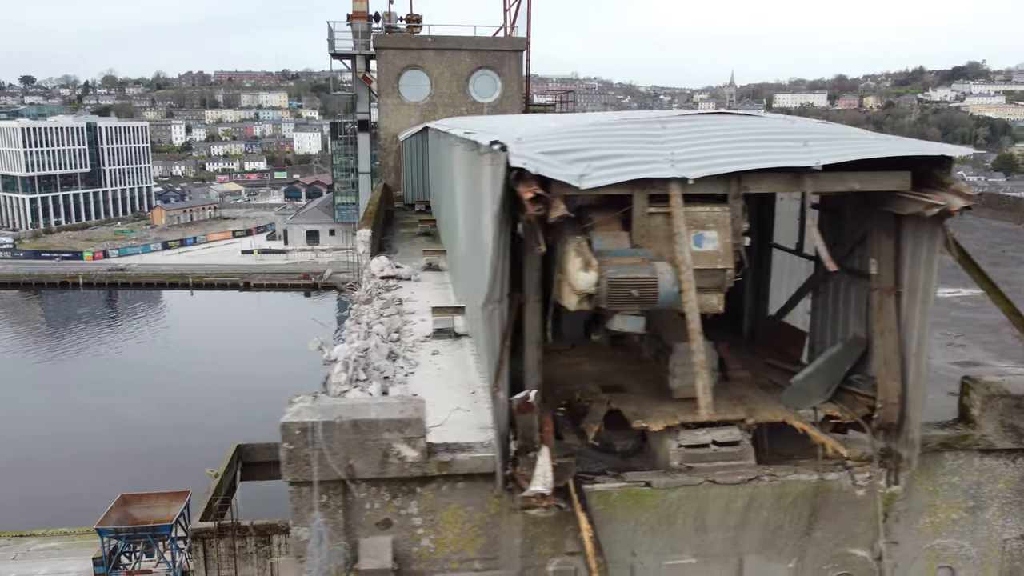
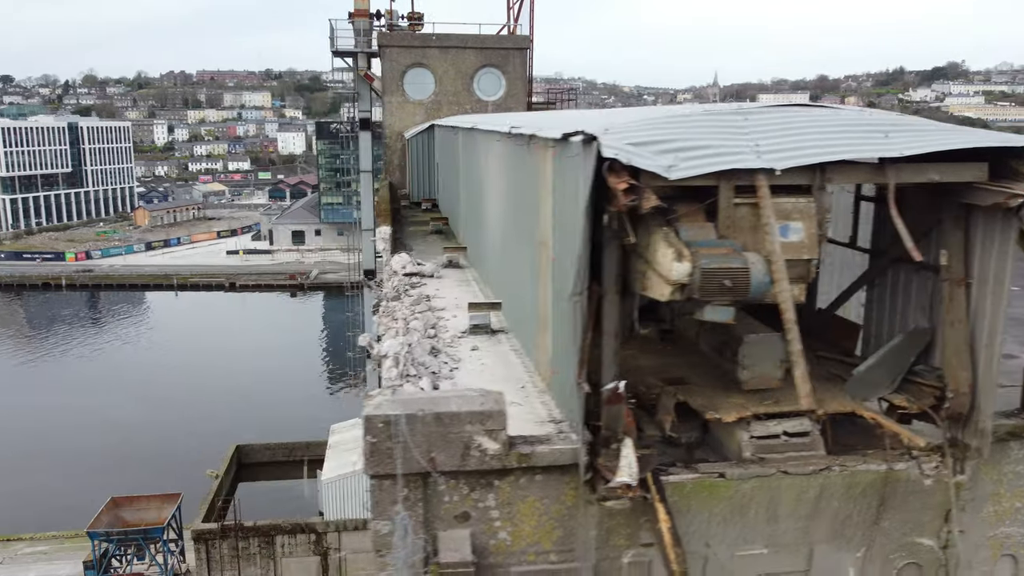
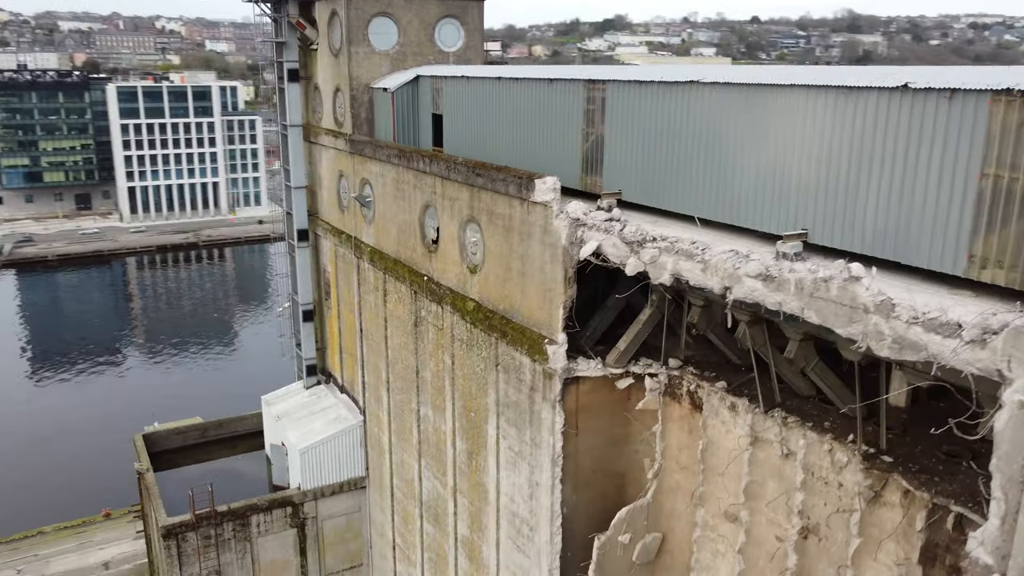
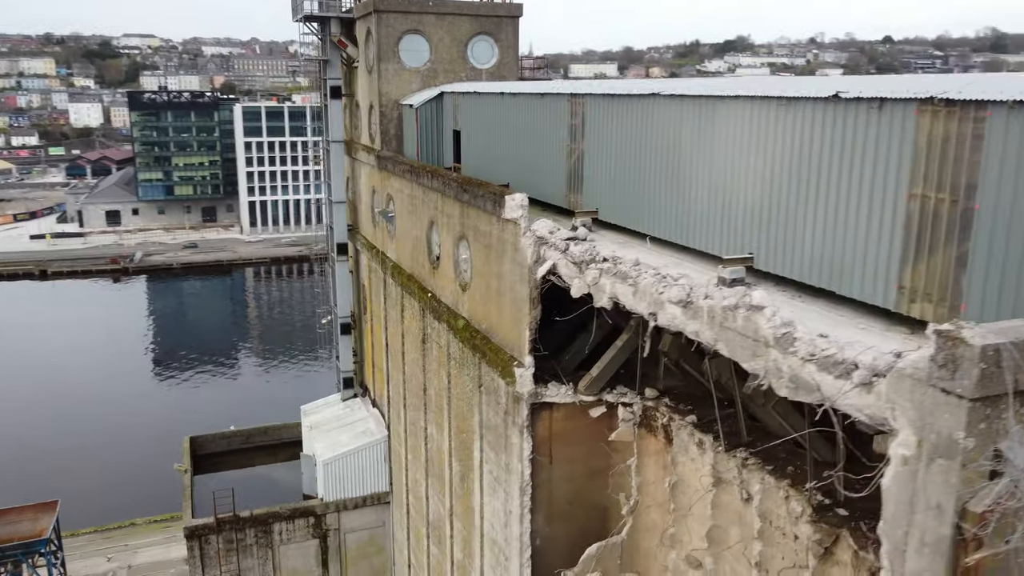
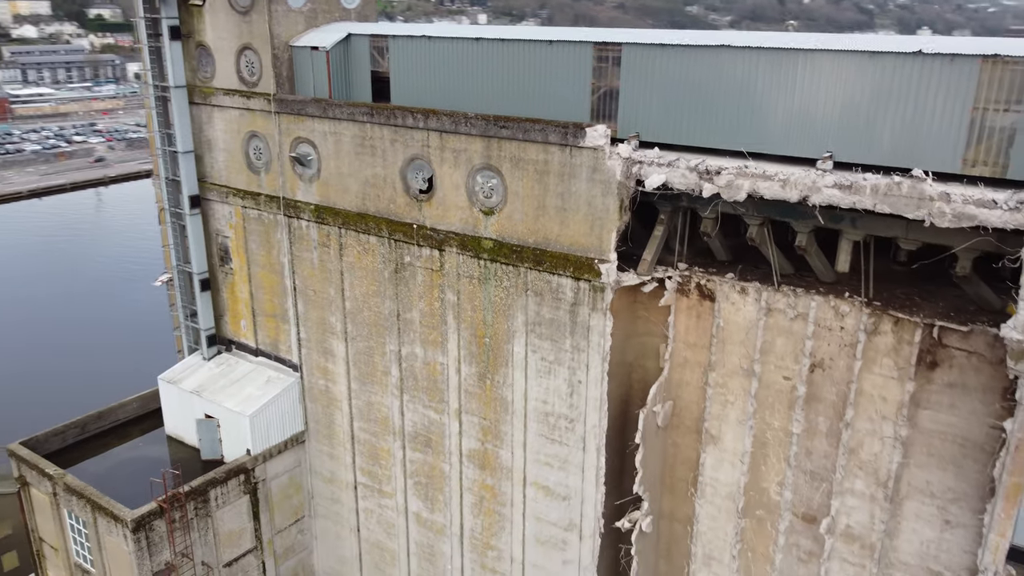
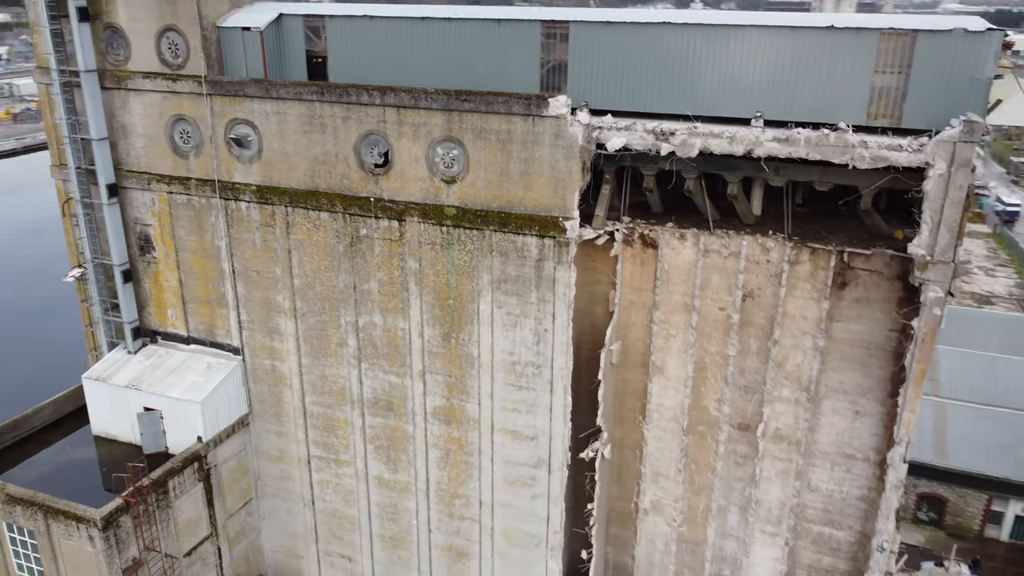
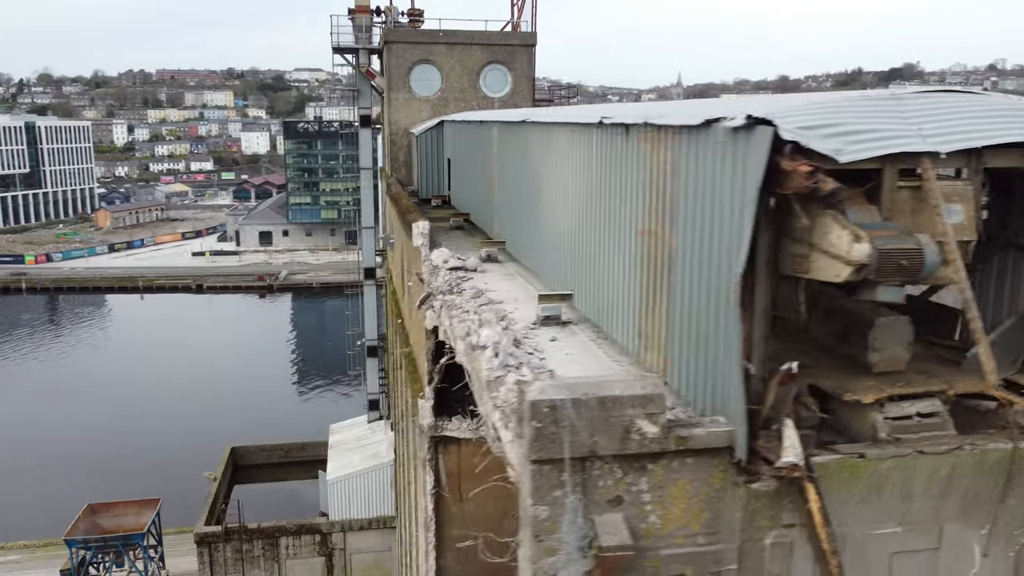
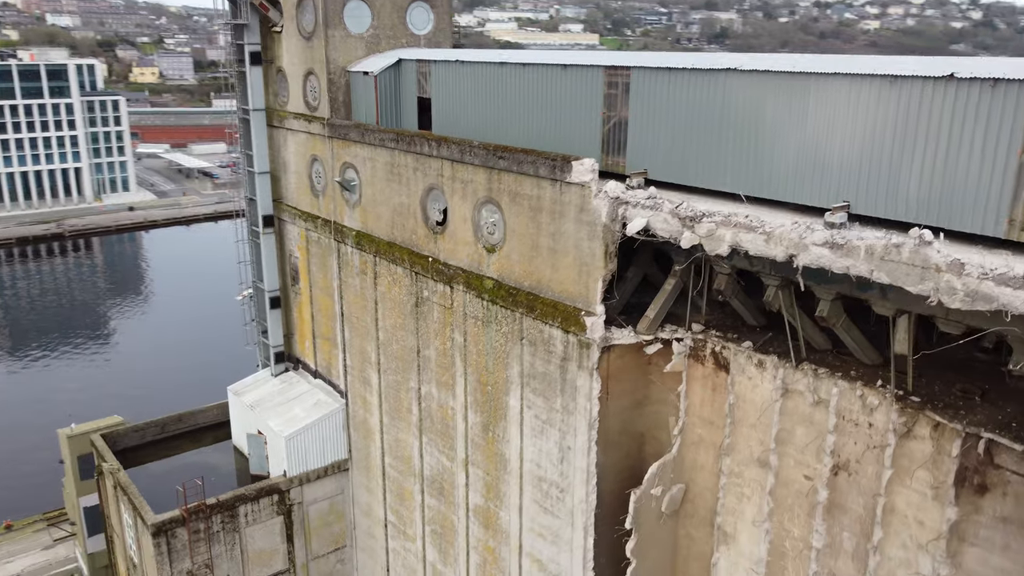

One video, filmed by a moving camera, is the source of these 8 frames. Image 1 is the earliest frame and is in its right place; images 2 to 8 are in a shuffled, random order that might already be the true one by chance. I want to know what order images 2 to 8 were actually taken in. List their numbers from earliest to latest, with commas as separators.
2, 7, 4, 3, 8, 5, 6
